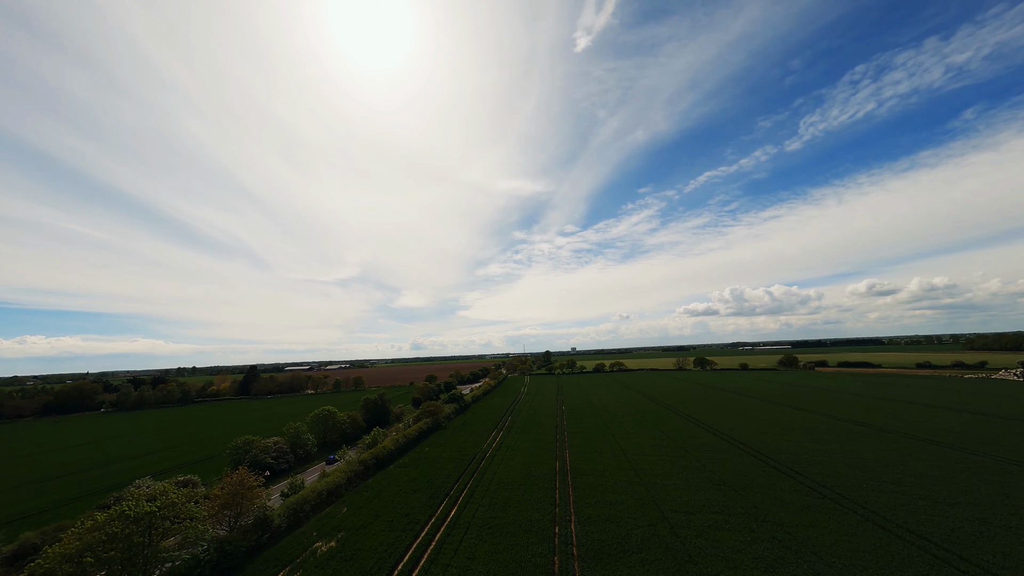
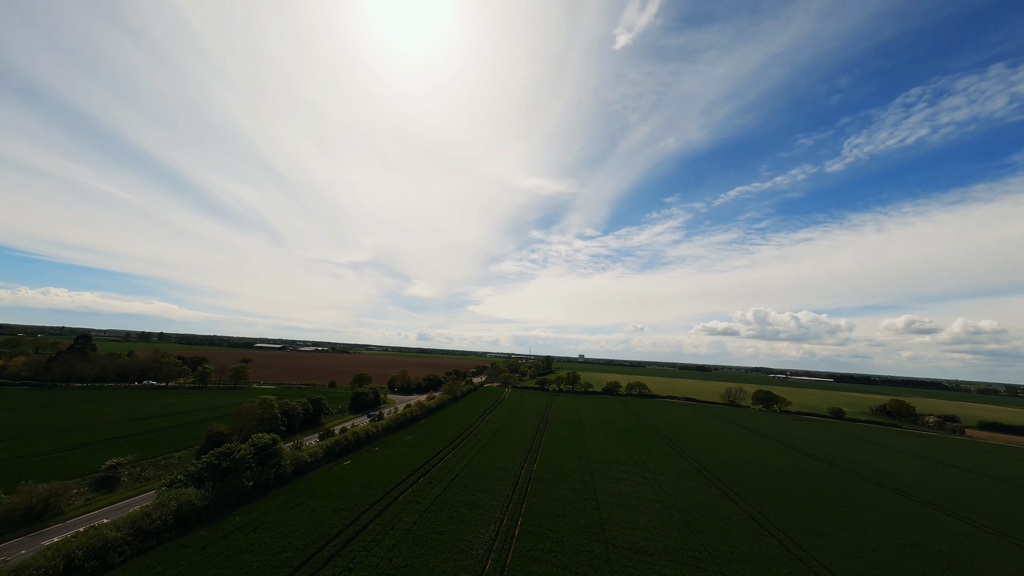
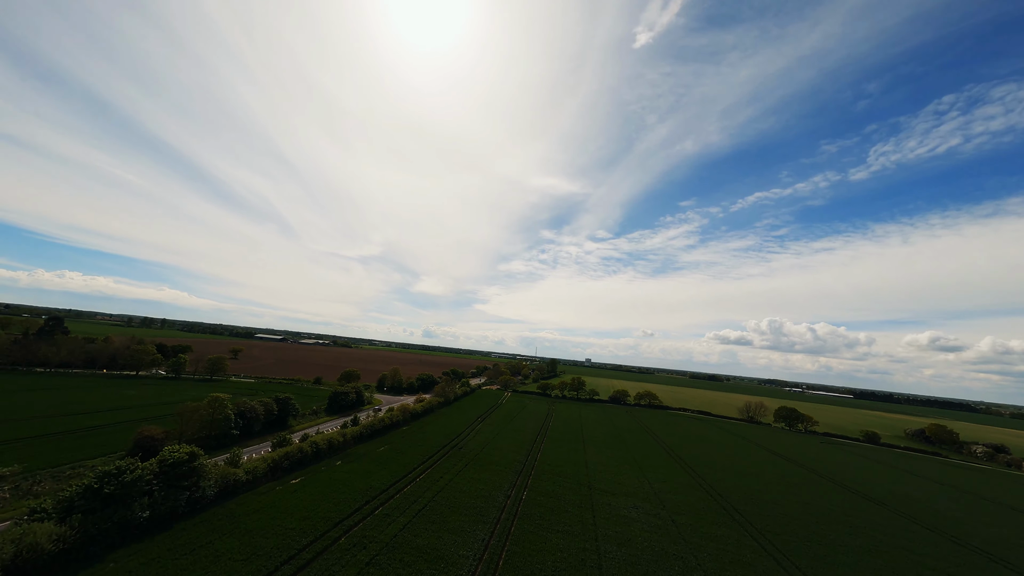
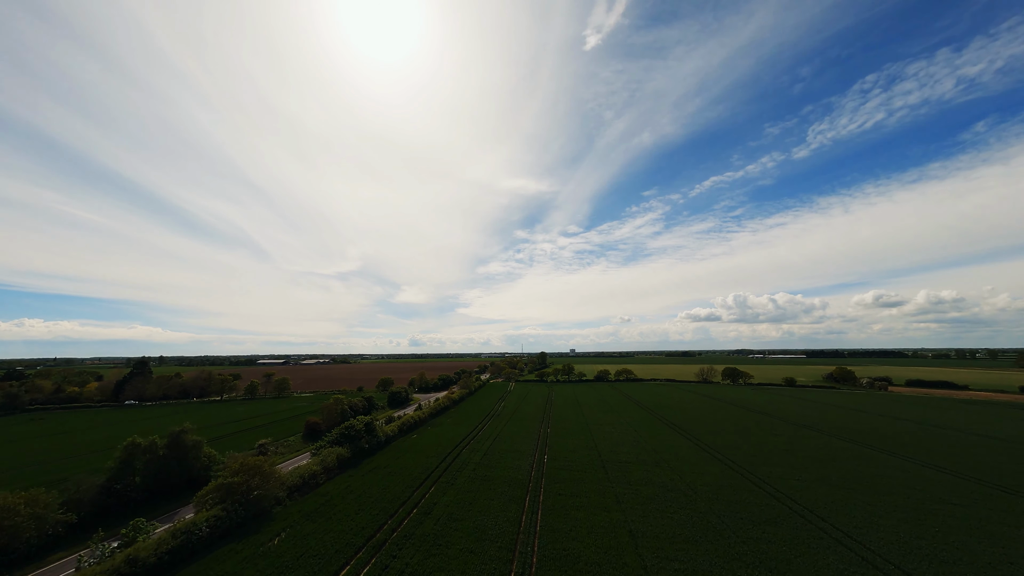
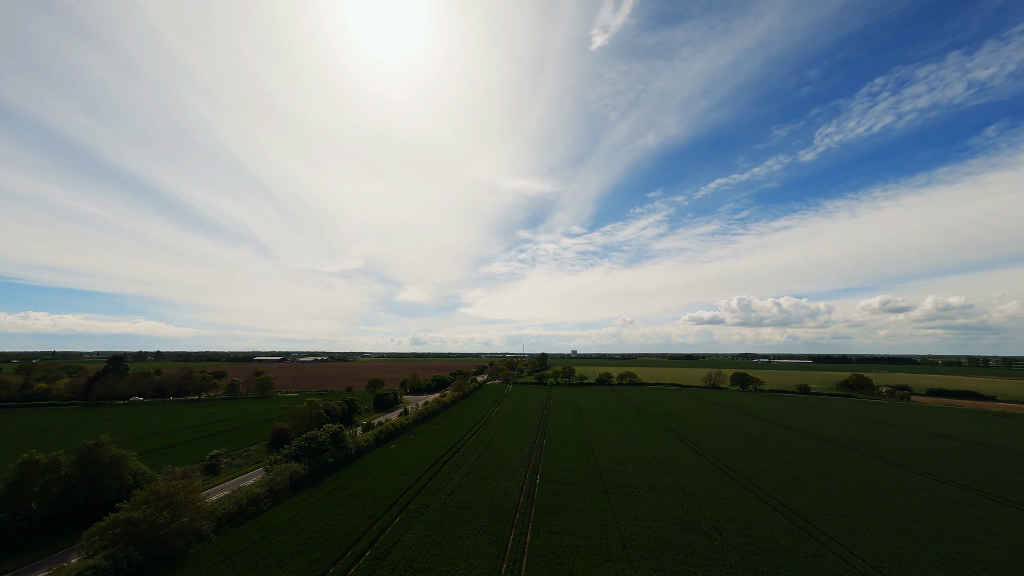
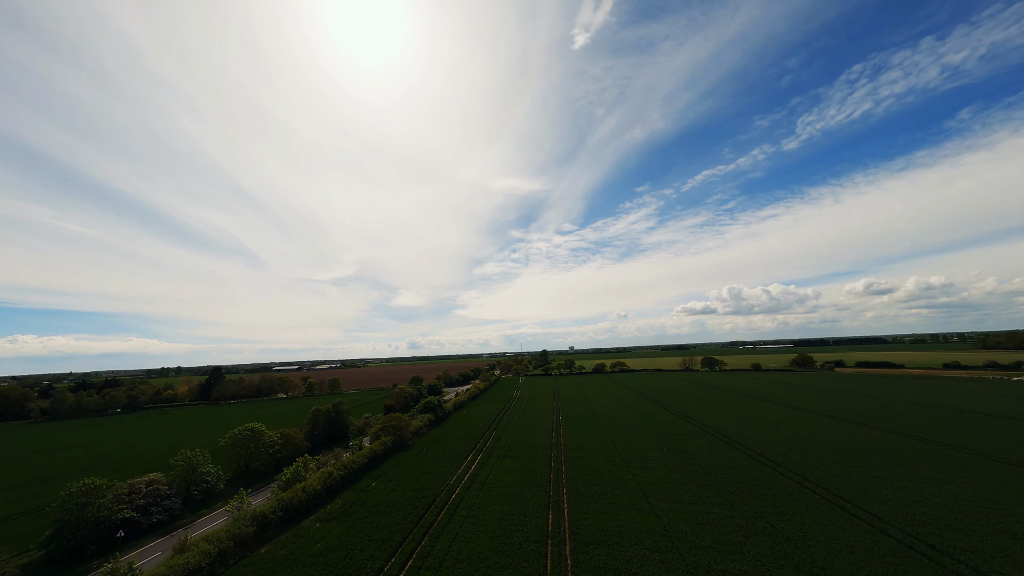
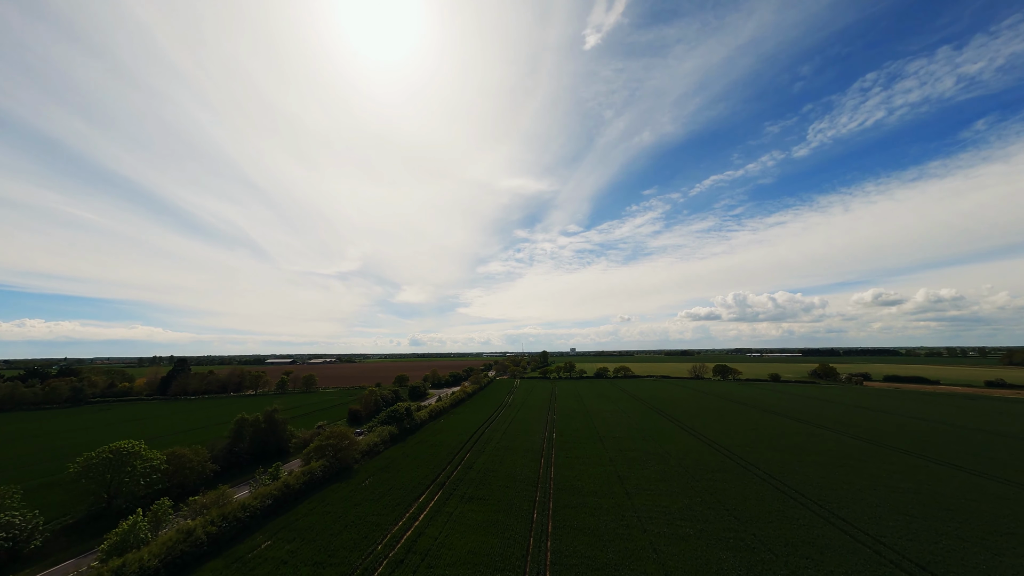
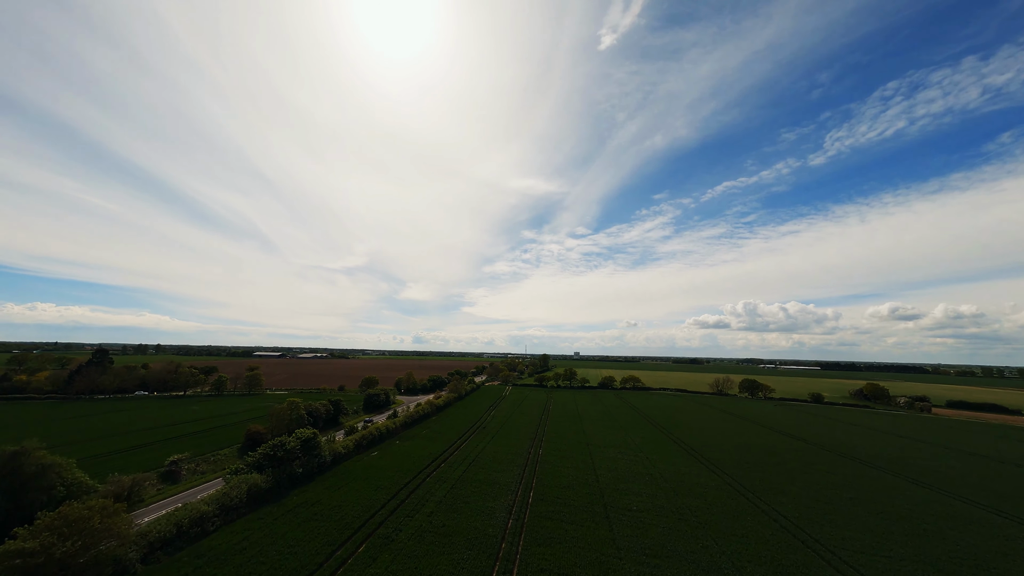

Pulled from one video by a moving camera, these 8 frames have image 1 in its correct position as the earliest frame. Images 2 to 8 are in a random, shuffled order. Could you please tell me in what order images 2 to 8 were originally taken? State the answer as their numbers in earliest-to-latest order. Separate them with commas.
6, 7, 4, 5, 8, 2, 3
